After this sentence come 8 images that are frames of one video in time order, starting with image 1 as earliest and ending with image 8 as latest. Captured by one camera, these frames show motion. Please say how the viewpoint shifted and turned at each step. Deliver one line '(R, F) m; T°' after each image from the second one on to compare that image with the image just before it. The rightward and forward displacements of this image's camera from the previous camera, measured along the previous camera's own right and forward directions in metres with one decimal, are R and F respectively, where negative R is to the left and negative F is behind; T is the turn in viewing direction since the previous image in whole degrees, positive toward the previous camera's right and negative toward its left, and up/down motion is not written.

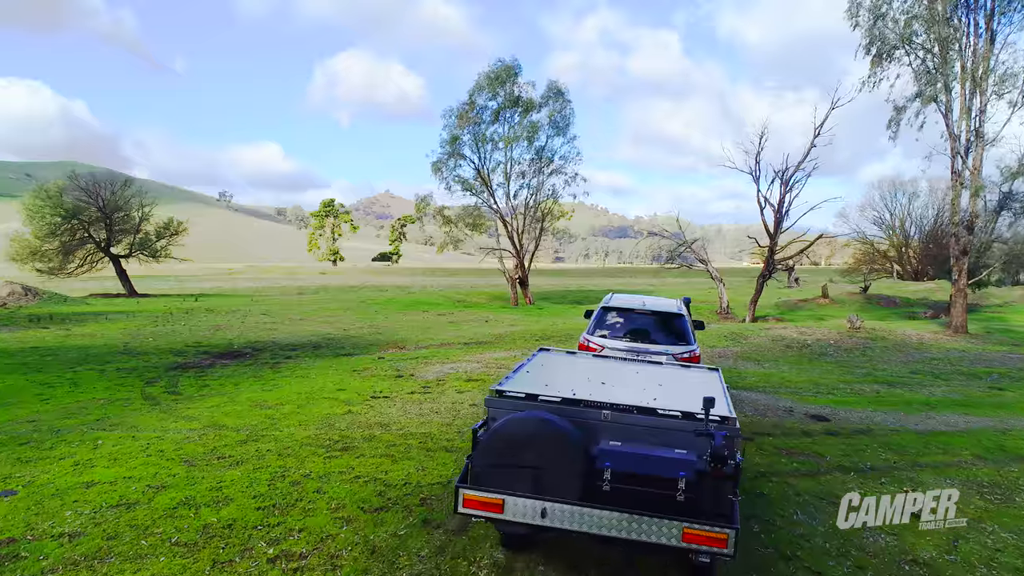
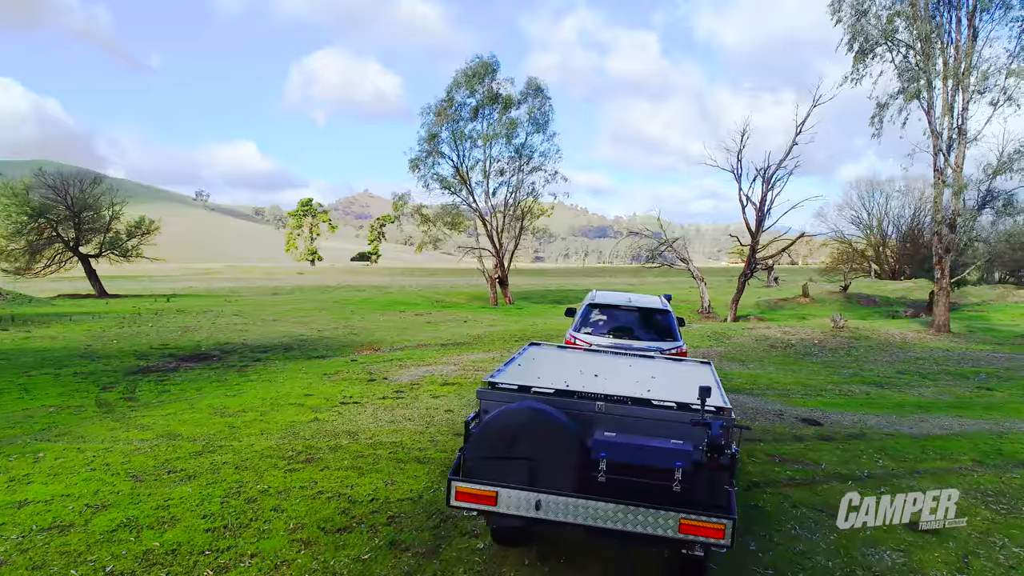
(0.0, +0.5) m; +1°
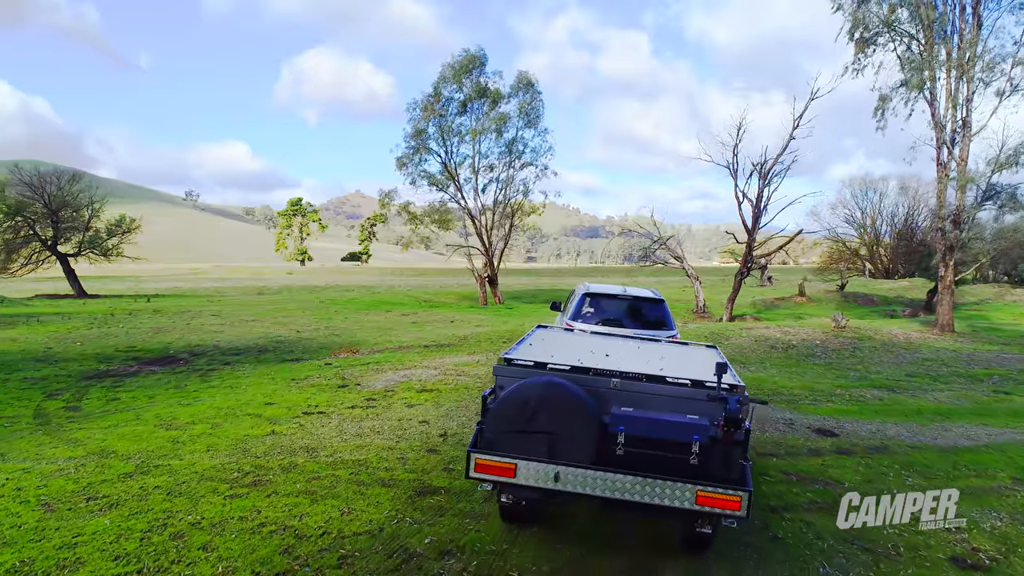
(+0.1, +0.8) m; +1°
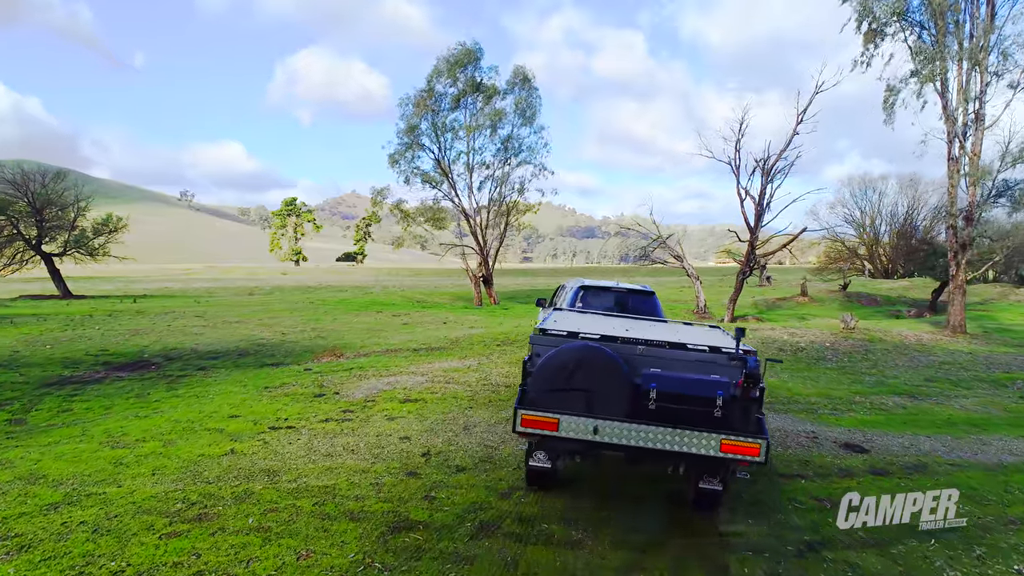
(0.0, +0.8) m; 0°
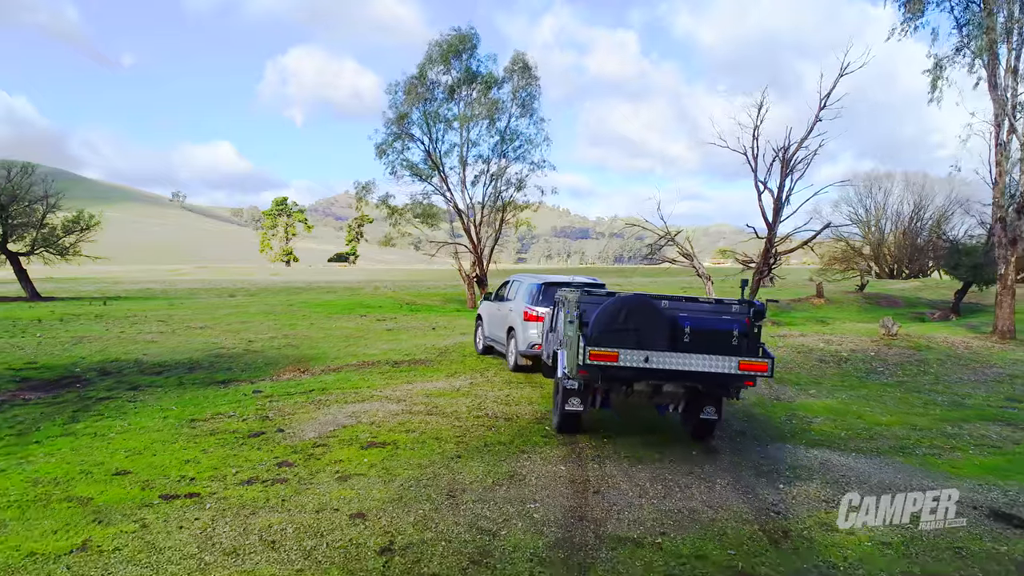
(-0.1, +2.1) m; 0°
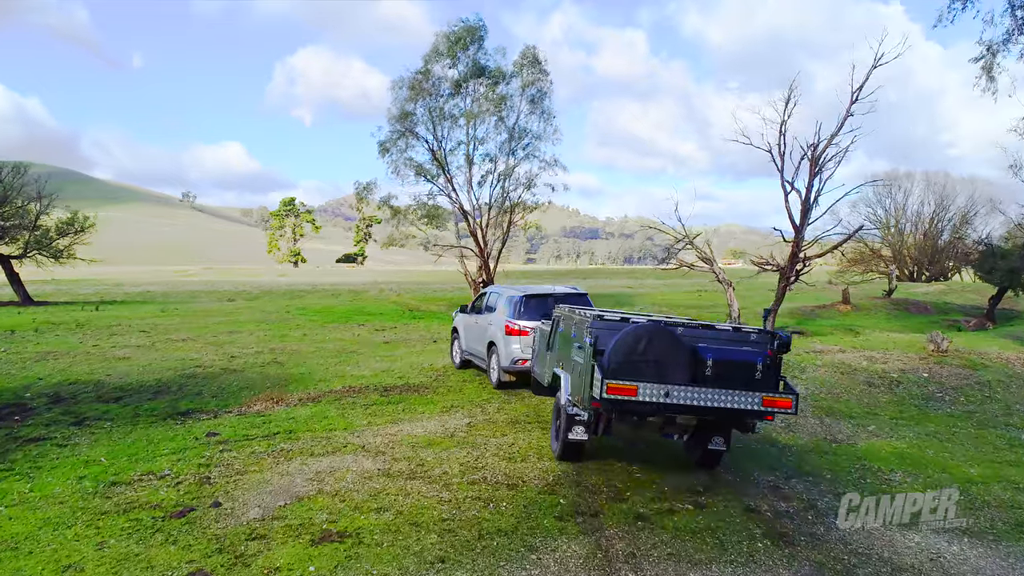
(0.0, +1.5) m; -1°
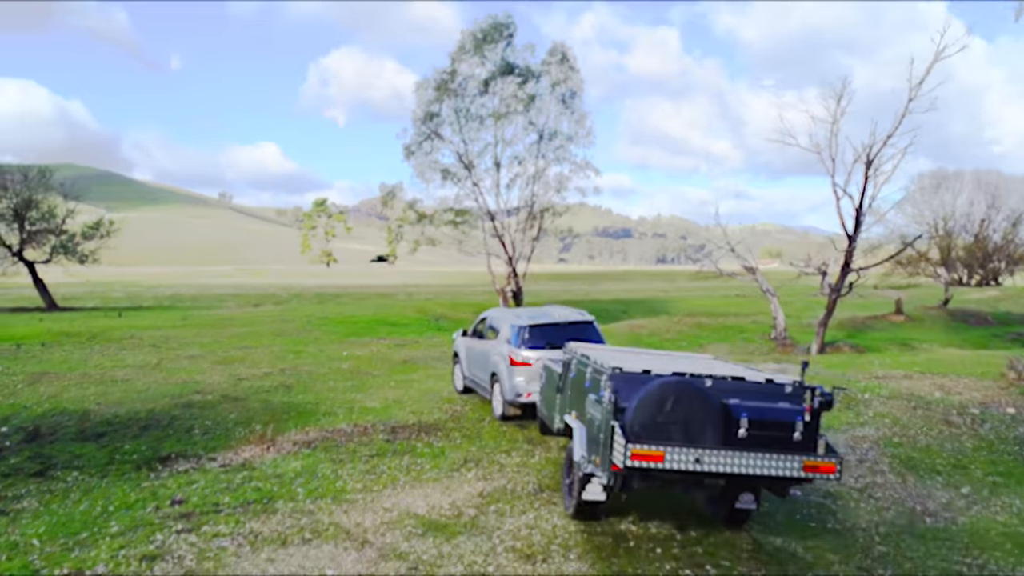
(+0.1, +1.2) m; -2°
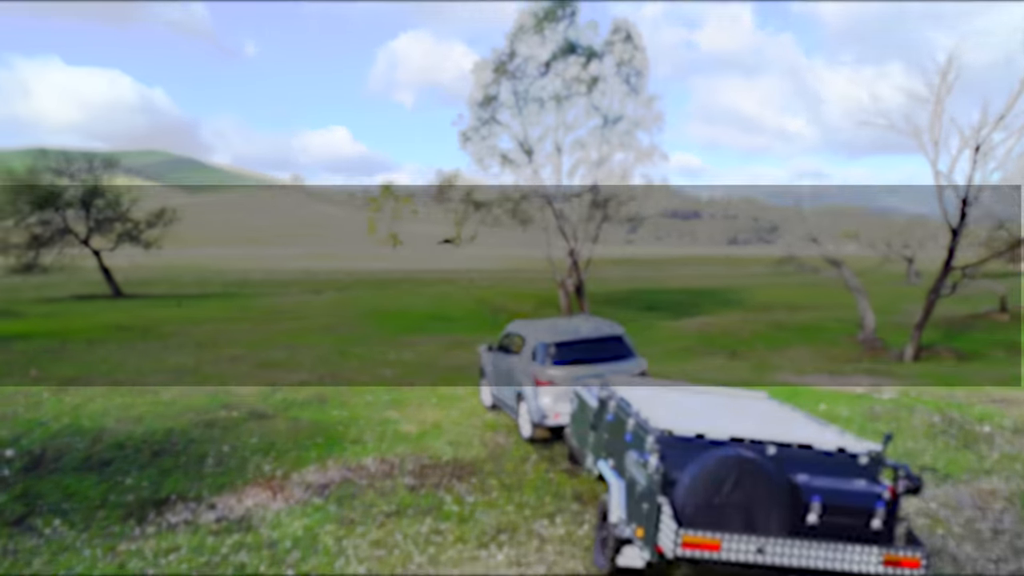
(+0.2, +1.4) m; -5°
